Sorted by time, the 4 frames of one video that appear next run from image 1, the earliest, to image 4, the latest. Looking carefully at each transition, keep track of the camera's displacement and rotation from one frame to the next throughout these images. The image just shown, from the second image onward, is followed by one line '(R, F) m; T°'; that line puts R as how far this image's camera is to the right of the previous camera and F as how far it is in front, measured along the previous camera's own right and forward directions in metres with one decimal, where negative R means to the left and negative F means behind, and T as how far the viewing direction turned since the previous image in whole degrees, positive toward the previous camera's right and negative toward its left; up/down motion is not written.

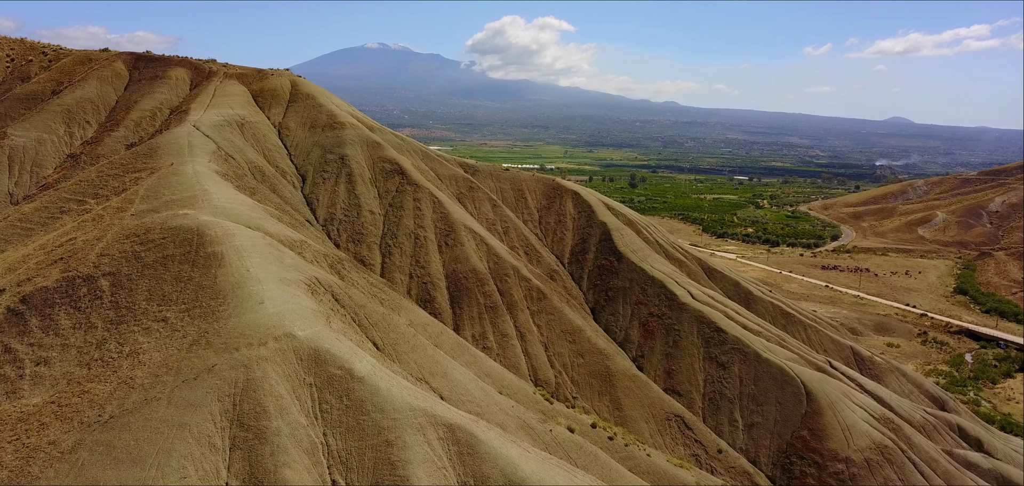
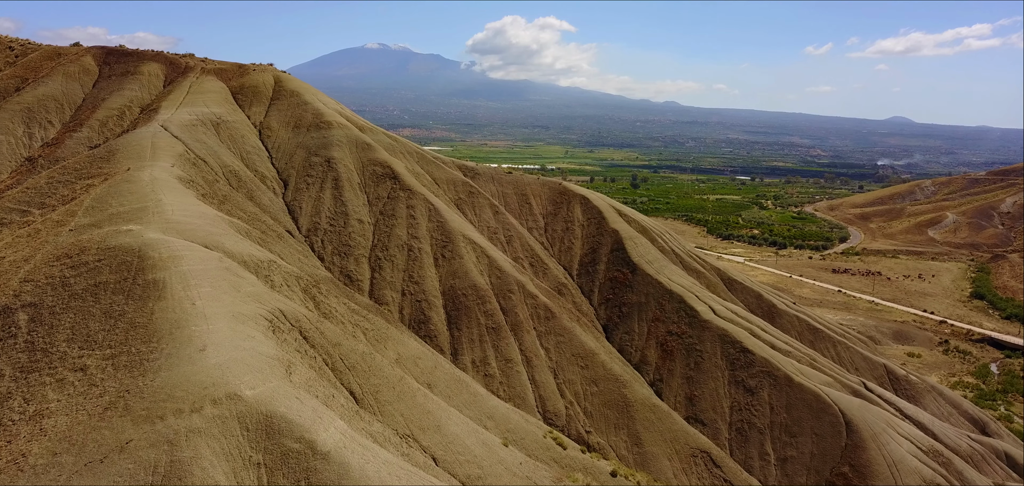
(-0.1, +2.3) m; 0°
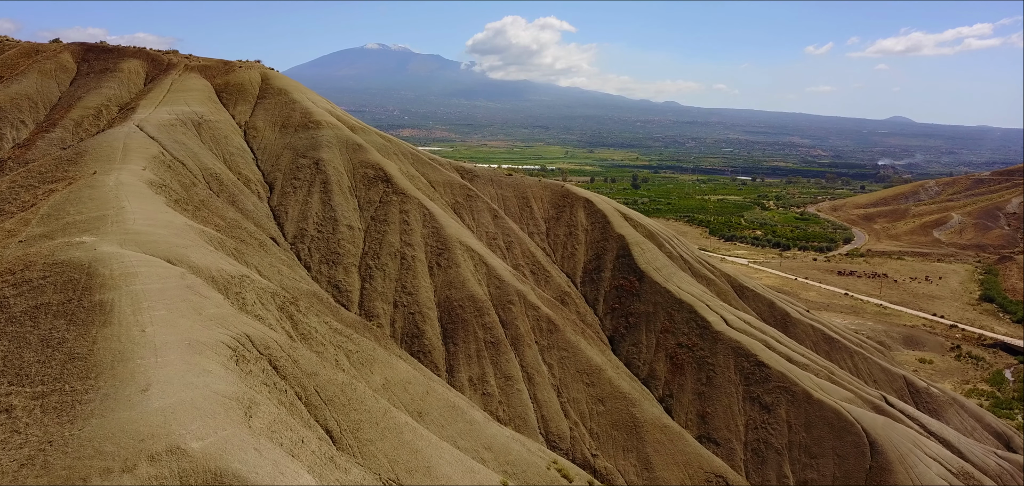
(0.0, +1.3) m; 0°
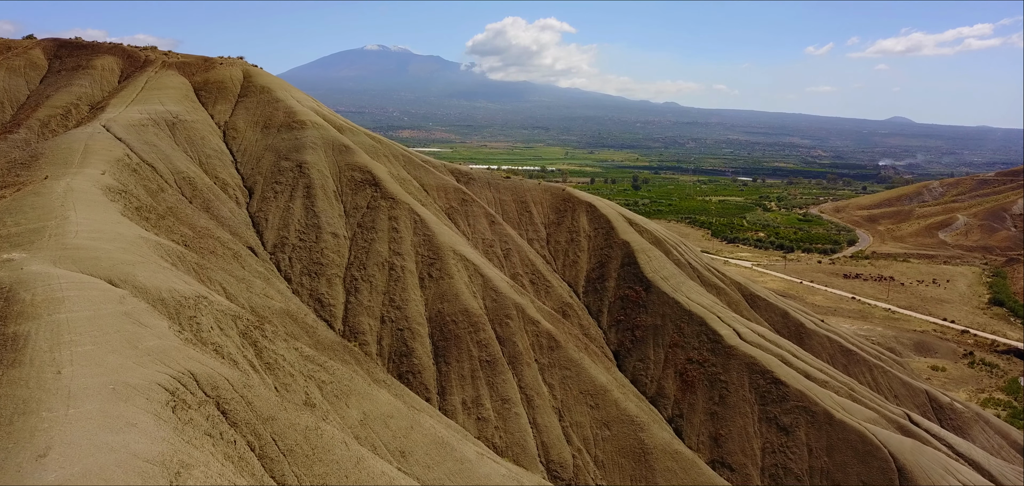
(+0.1, +1.5) m; 0°
